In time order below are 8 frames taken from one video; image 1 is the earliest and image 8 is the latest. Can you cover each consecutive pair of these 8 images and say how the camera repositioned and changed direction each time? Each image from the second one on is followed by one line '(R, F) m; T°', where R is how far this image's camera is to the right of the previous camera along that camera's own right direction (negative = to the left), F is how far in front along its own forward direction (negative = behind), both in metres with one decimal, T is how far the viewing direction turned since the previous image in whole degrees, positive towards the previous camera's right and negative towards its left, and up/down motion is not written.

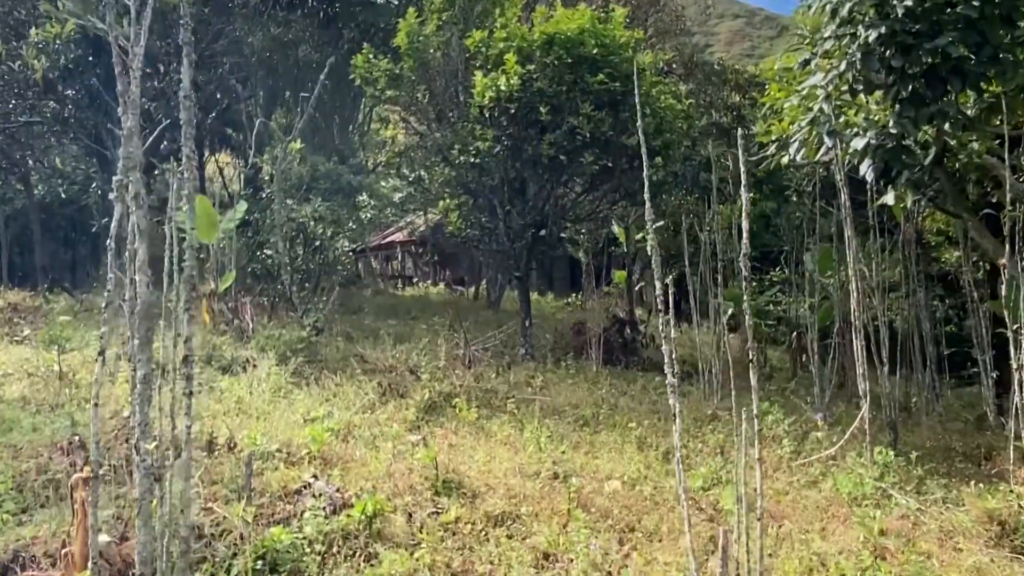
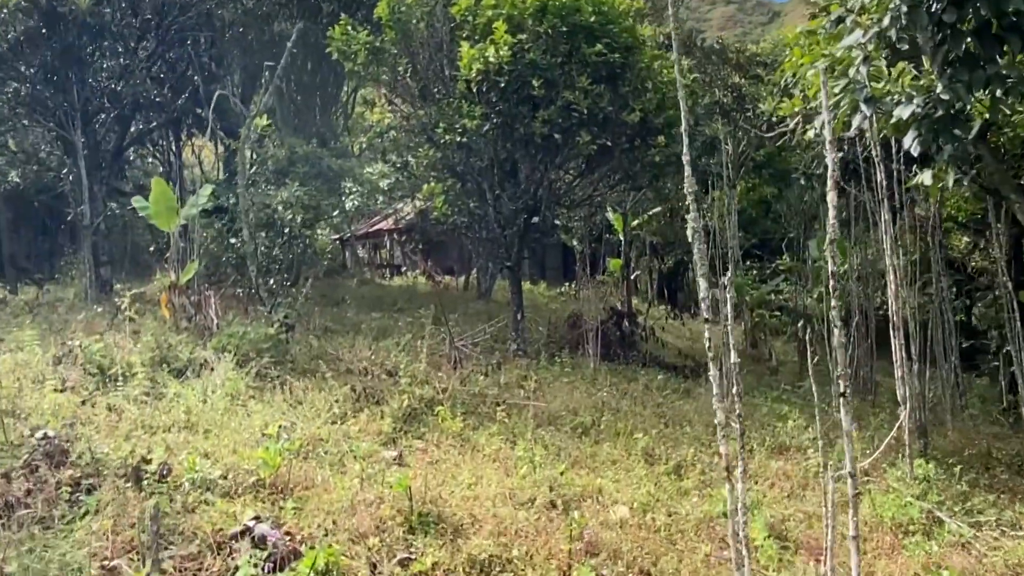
(0.0, +0.7) m; +1°
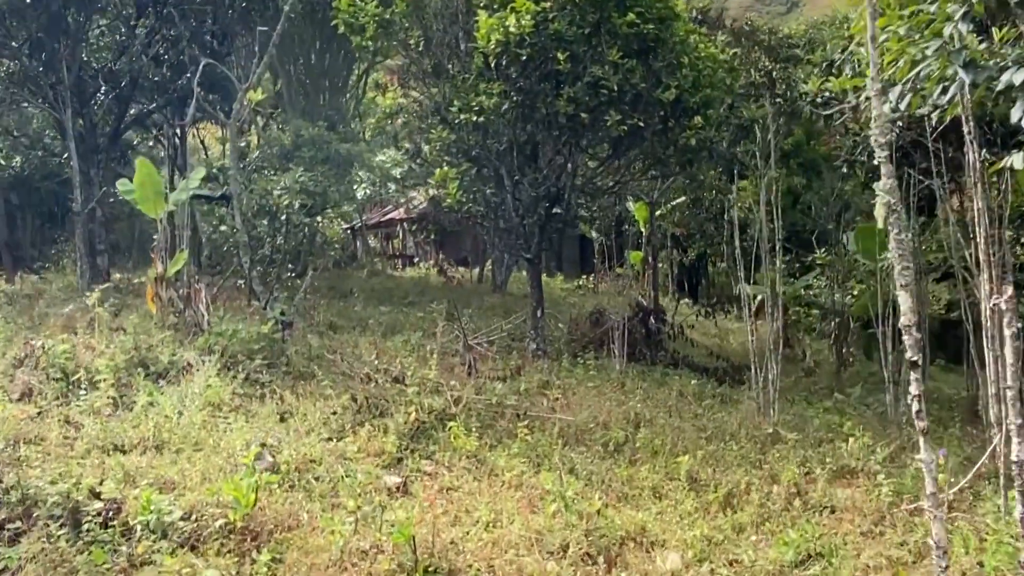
(-0.1, +0.7) m; -1°
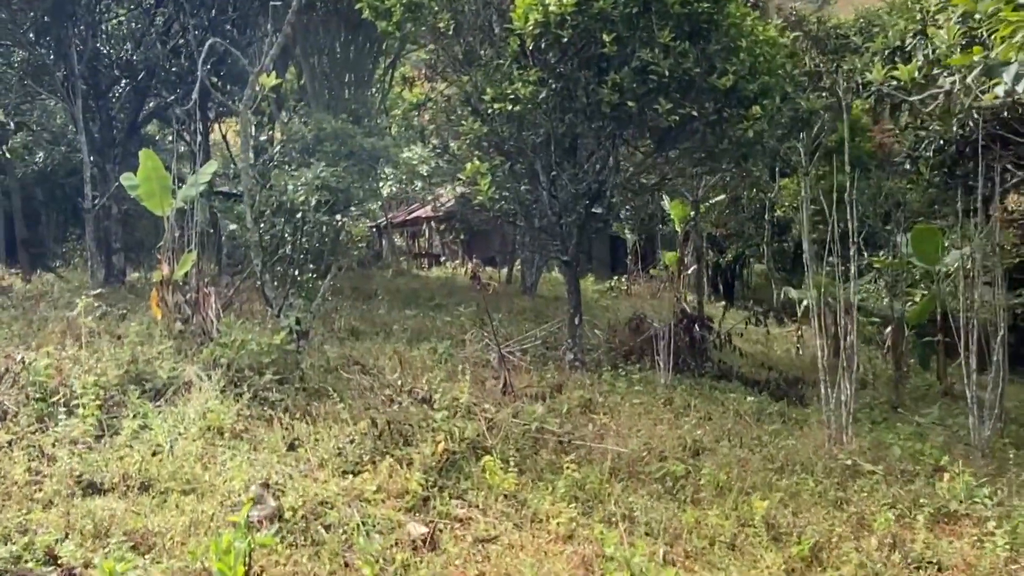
(-0.1, +0.6) m; -2°
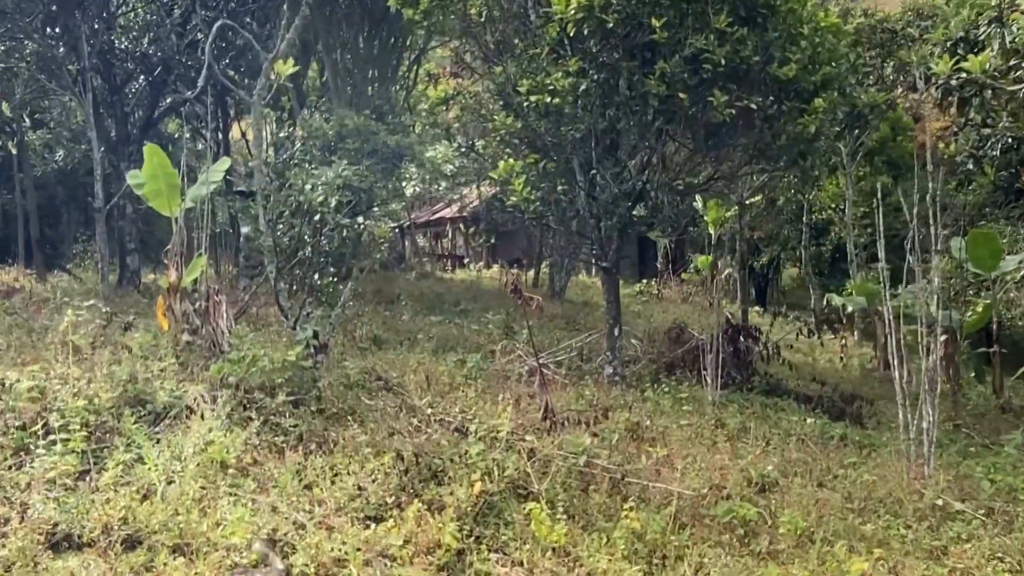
(-0.1, +0.6) m; -1°
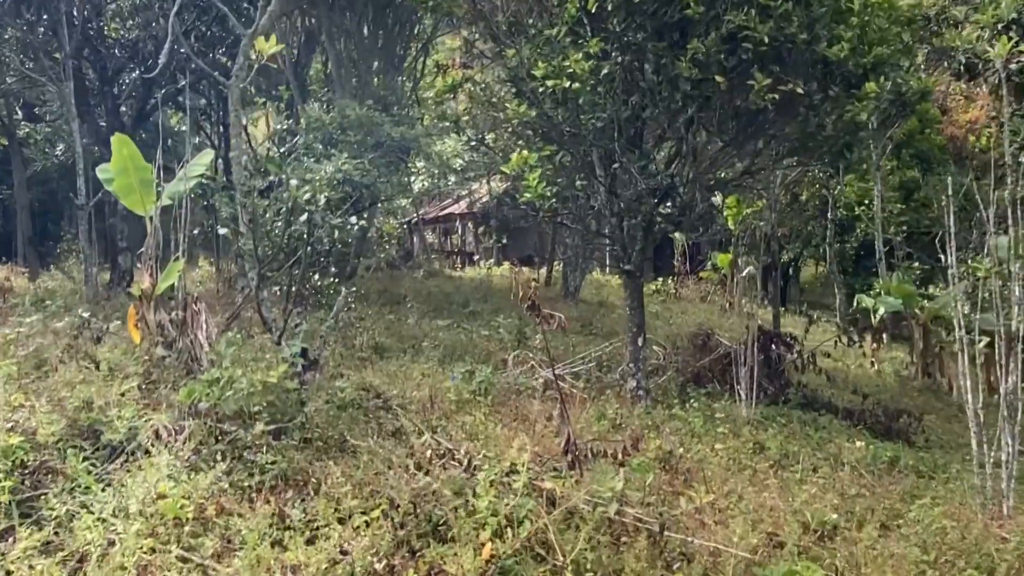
(0.0, +0.6) m; -1°
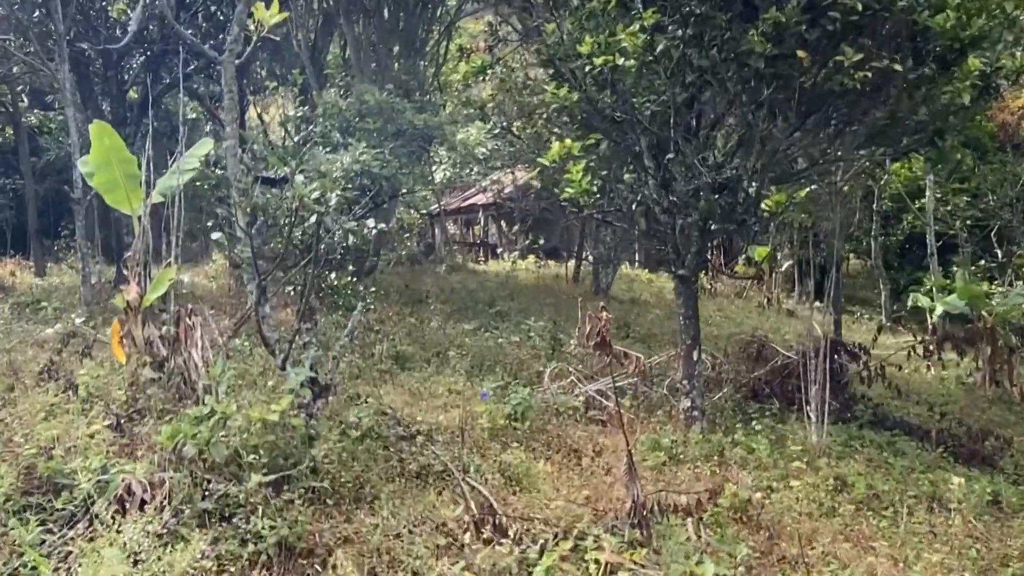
(-0.1, +0.7) m; -1°
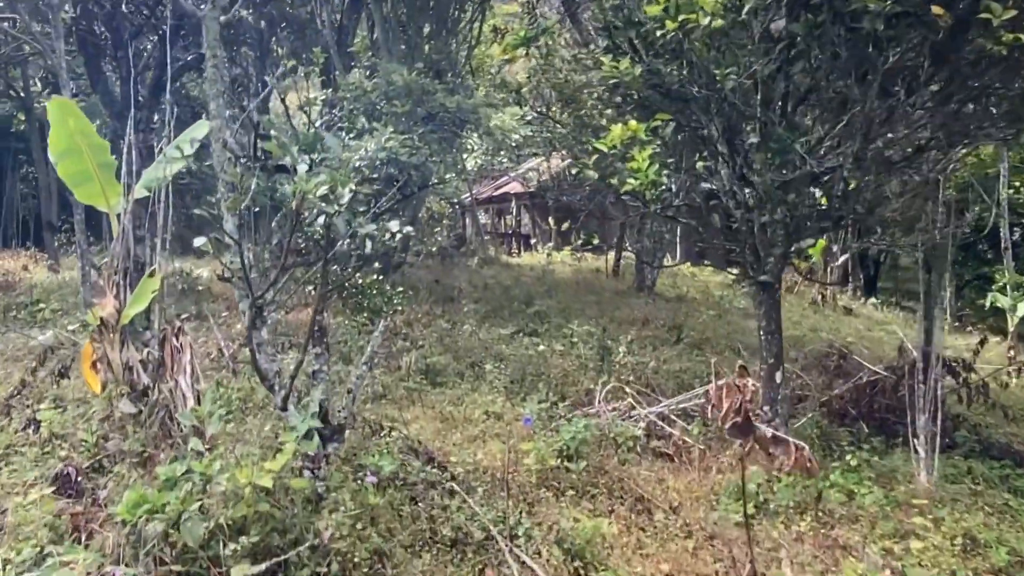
(-0.1, +0.8) m; -2°
